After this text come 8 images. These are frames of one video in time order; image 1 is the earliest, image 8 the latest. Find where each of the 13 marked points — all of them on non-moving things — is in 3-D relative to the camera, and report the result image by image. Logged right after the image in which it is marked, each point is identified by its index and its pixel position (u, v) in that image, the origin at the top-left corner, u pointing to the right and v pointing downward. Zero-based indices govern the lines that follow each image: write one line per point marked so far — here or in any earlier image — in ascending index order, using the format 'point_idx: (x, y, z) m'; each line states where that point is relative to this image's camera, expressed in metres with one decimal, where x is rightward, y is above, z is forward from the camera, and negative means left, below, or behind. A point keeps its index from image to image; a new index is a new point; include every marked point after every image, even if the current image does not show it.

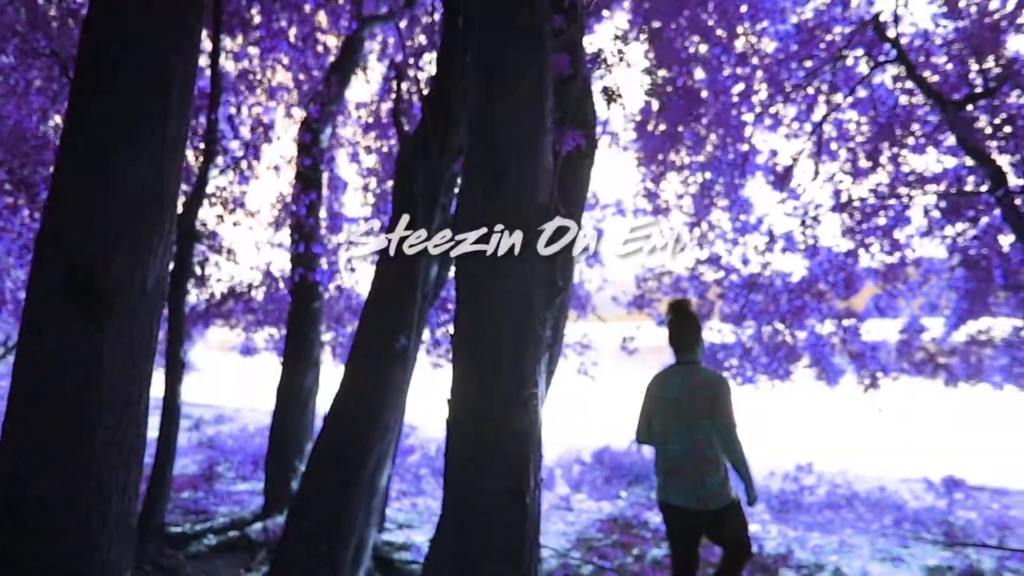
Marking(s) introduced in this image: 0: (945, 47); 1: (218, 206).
0: (+3.8, +2.1, +6.7) m
1: (-3.2, +0.9, +8.2) m
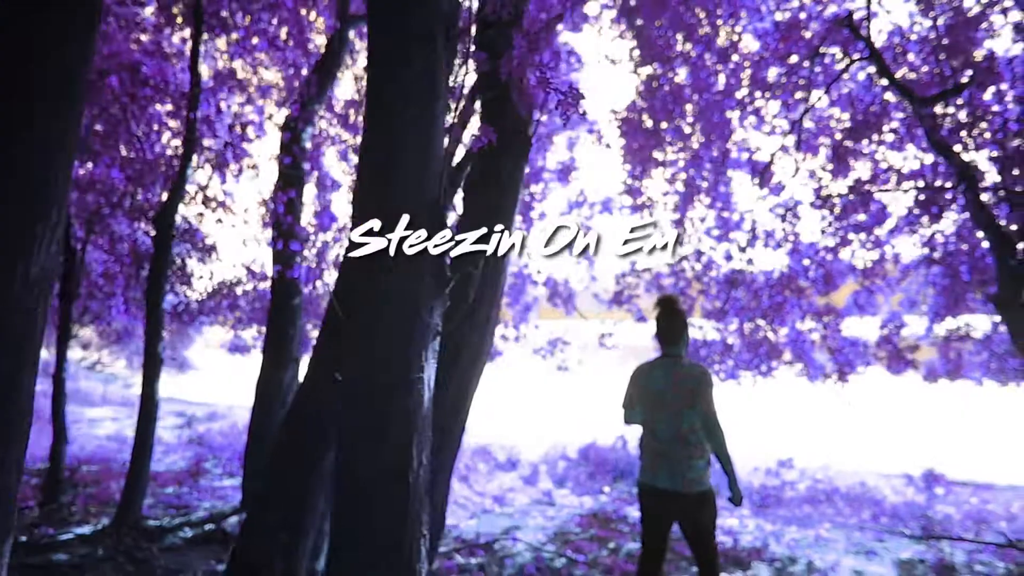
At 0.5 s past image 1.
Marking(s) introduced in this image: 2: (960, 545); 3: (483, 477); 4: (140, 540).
0: (+3.6, +2.1, +6.8) m
1: (-3.4, +0.9, +8.3) m
2: (+4.0, -2.3, +6.9) m
3: (-0.4, -2.4, +9.8) m
4: (-2.6, -1.8, +5.4) m
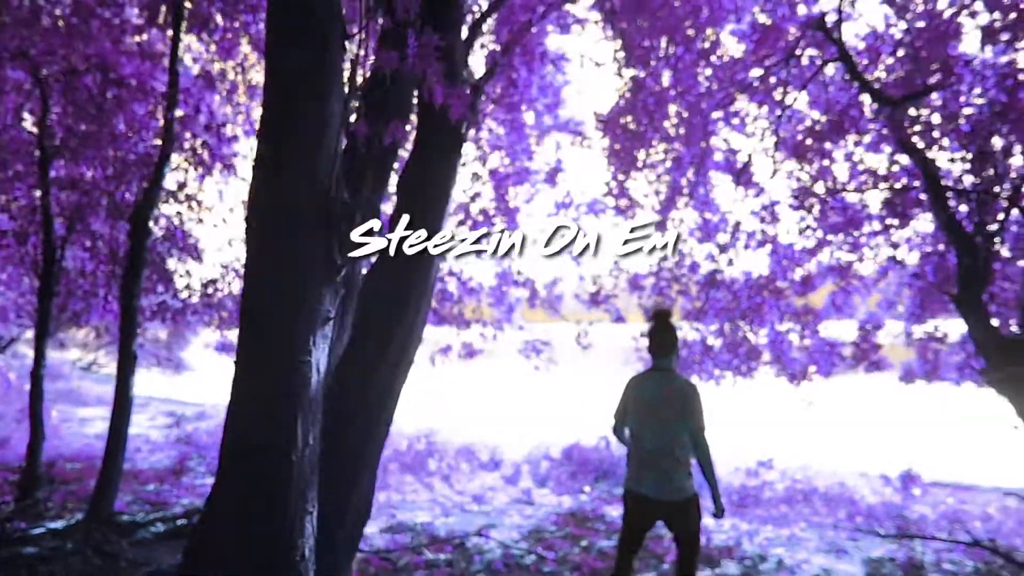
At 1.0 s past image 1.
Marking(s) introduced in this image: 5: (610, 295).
0: (+3.4, +2.1, +6.8) m
1: (-3.6, +0.9, +8.4) m
2: (+3.8, -2.3, +6.9) m
3: (-0.6, -2.4, +9.8) m
4: (-2.9, -1.8, +5.5) m
5: (+1.3, -0.1, +9.7) m
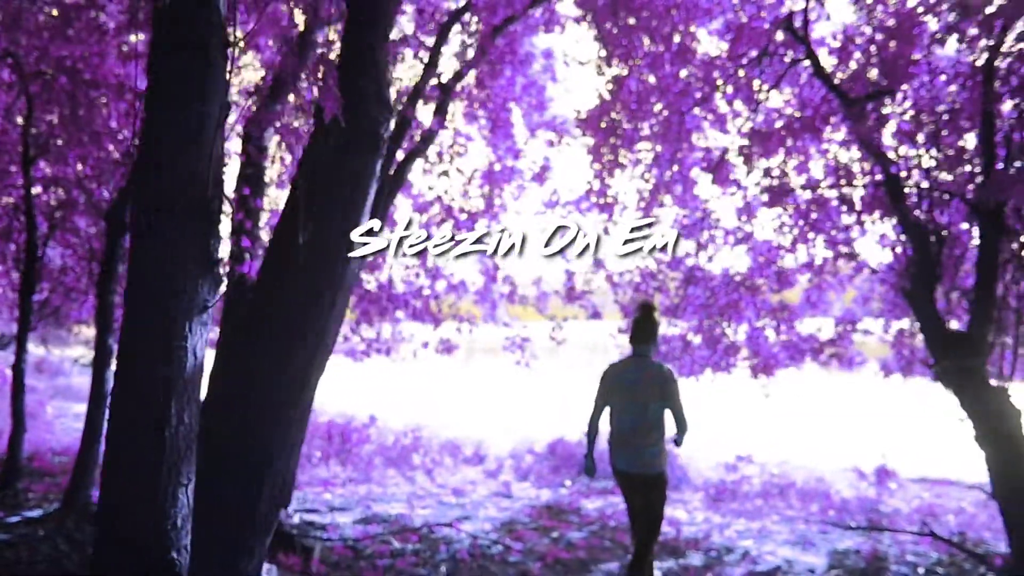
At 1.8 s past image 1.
0: (+3.1, +2.2, +6.9) m
1: (-3.8, +1.0, +8.5) m
2: (+3.6, -2.3, +7.0) m
3: (-0.8, -2.4, +10.0) m
4: (-3.1, -1.7, +5.6) m
5: (+1.0, 0.0, +9.8) m
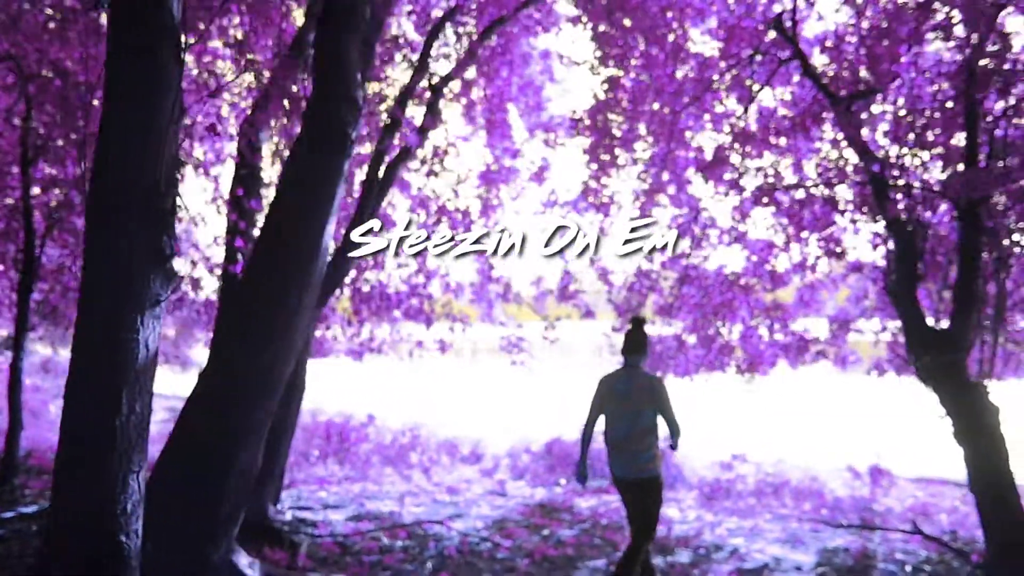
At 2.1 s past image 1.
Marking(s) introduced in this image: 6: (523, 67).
0: (+3.0, +2.2, +6.9) m
1: (-3.9, +1.0, +8.6) m
2: (+3.5, -2.3, +7.0) m
3: (-0.9, -2.4, +10.0) m
4: (-3.2, -1.7, +5.7) m
5: (+1.0, 0.0, +9.9) m
6: (+0.2, +2.9, +10.3) m
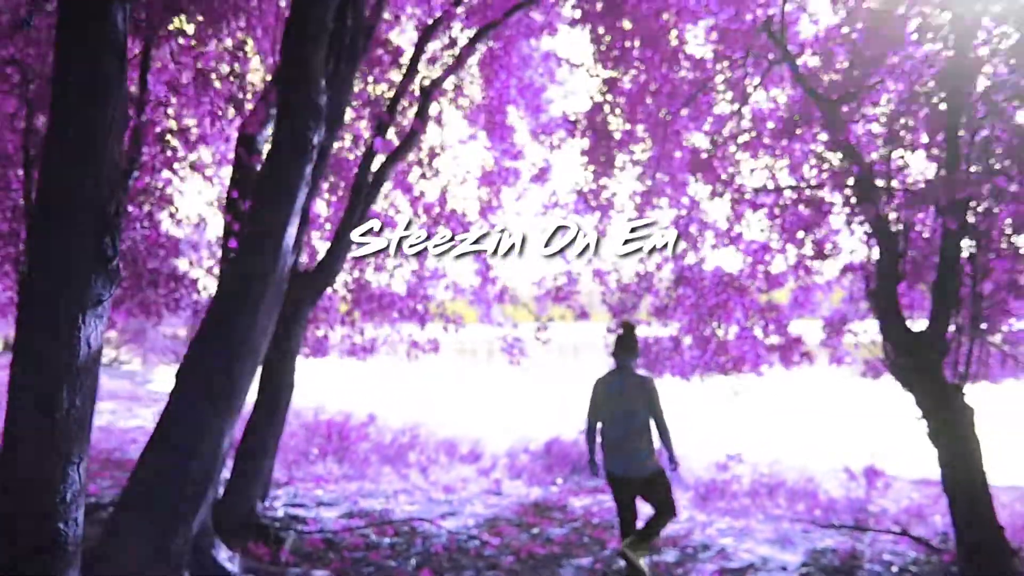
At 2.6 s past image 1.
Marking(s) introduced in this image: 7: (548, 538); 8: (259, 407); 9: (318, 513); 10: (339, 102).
0: (+3.0, +2.2, +6.9) m
1: (-4.0, +1.0, +8.7) m
2: (+3.4, -2.3, +7.0) m
3: (-0.9, -2.4, +10.1) m
4: (-3.3, -1.7, +5.8) m
5: (+1.0, 0.0, +9.9) m
6: (+0.2, +2.9, +10.3) m
7: (+0.3, -2.2, +6.7) m
8: (-1.8, -0.9, +5.6) m
9: (-1.7, -2.0, +6.9) m
10: (-1.2, +1.3, +5.1) m
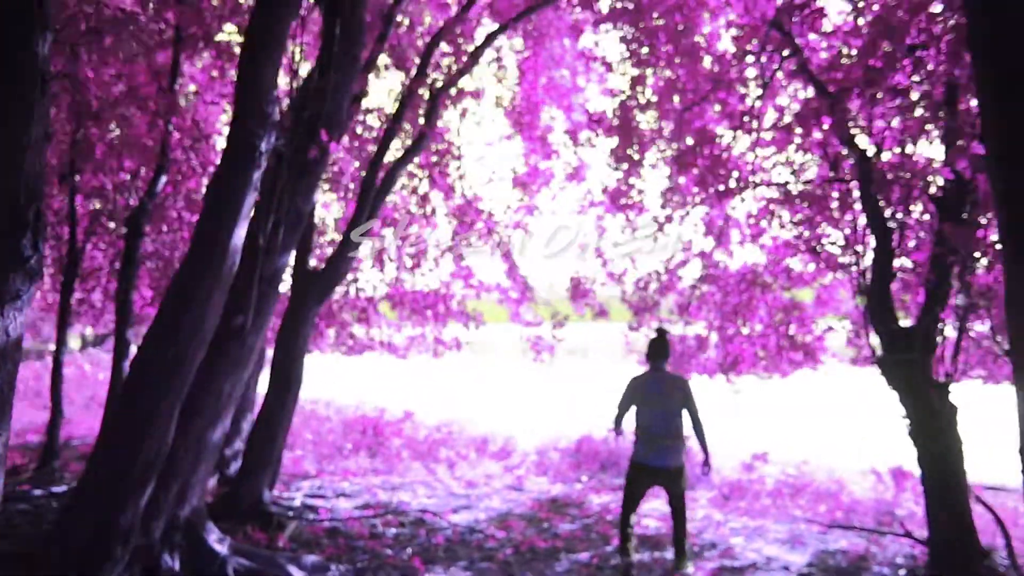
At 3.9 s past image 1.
0: (+3.0, +2.2, +6.8) m
1: (-3.7, +1.0, +9.2) m
2: (+3.5, -2.3, +6.8) m
3: (-0.5, -2.4, +10.3) m
4: (-3.3, -1.7, +6.2) m
5: (+1.3, 0.0, +9.9) m
6: (+0.5, +2.9, +10.4) m
7: (+0.4, -2.1, +6.8) m
8: (-1.9, -0.9, +5.9) m
9: (-1.7, -2.0, +7.1) m
10: (-1.2, +1.3, +5.4) m
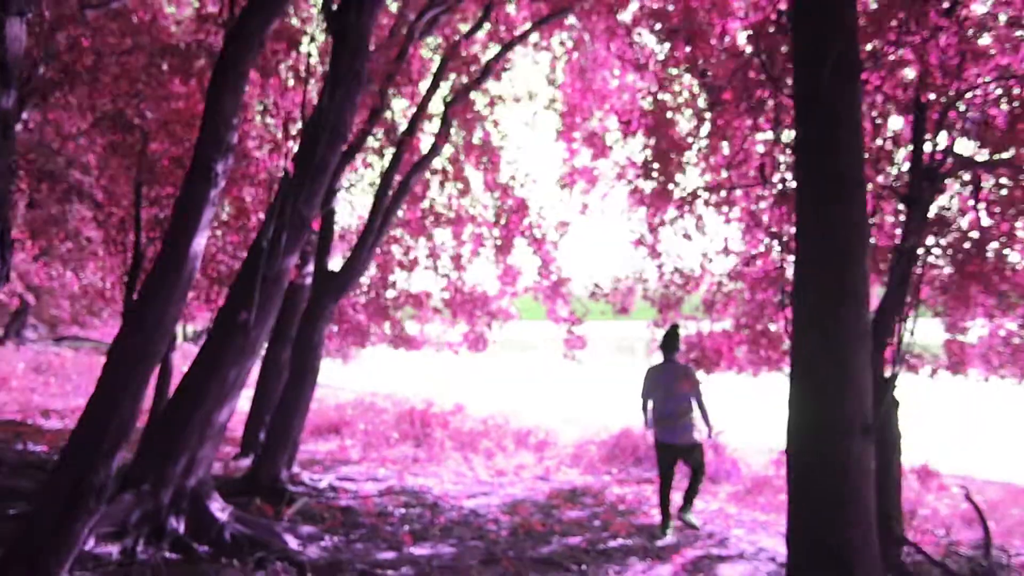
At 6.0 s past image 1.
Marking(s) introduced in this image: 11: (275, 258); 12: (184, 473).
0: (+3.0, +2.2, +6.8) m
1: (-3.3, +1.0, +10.0) m
2: (+3.5, -2.2, +6.8) m
3: (0.0, -2.3, +10.7) m
4: (-3.3, -1.7, +7.1) m
5: (+1.7, 0.0, +10.2) m
6: (+1.0, +3.0, +10.7) m
7: (+0.4, -2.1, +7.1) m
8: (-1.9, -0.9, +6.6) m
9: (-1.5, -2.0, +7.7) m
10: (-1.4, +1.3, +5.9) m
11: (-1.7, +0.2, +5.4) m
12: (-2.1, -1.2, +4.9) m
